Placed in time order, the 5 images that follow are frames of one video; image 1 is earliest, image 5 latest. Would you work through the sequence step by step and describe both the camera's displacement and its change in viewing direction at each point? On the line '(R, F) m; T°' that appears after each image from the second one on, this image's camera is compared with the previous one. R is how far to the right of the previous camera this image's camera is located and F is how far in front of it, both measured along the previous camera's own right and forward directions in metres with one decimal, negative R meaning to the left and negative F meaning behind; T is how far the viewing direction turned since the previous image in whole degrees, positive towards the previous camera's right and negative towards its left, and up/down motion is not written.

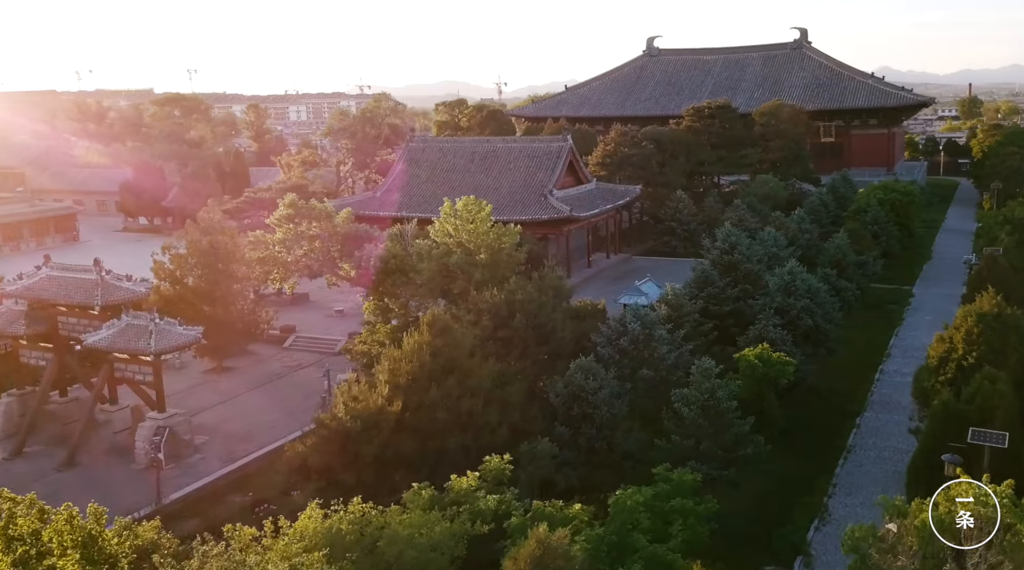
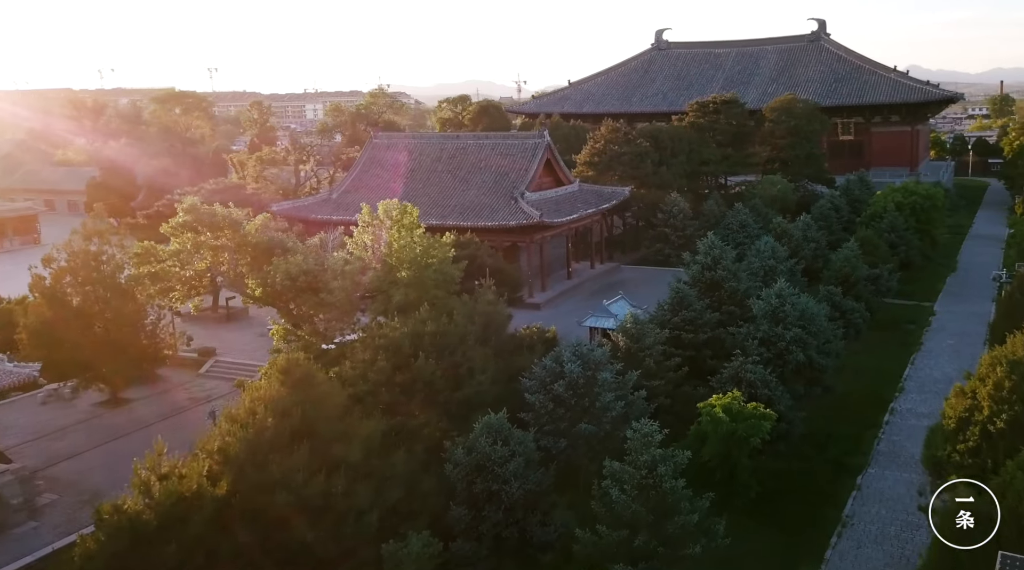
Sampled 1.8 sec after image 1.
(+1.3, +2.7) m; -1°
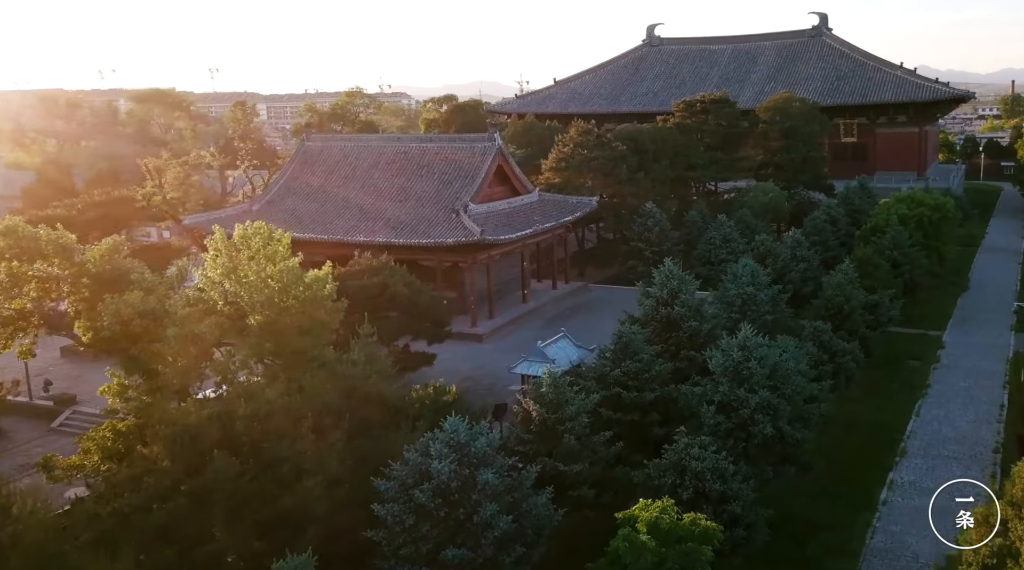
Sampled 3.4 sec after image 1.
(+1.3, +3.0) m; 0°
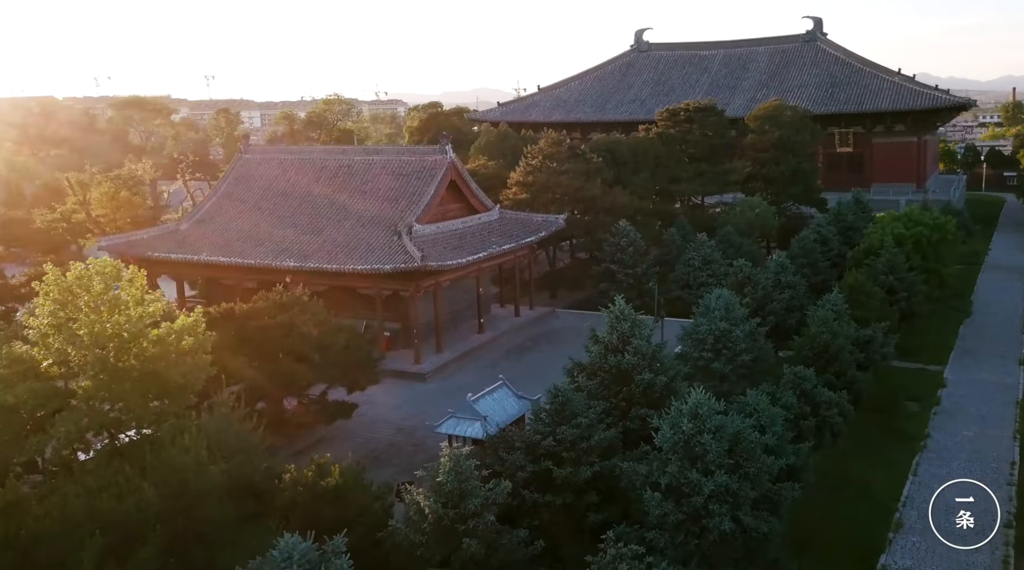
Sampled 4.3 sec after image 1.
(+0.9, +2.0) m; 0°
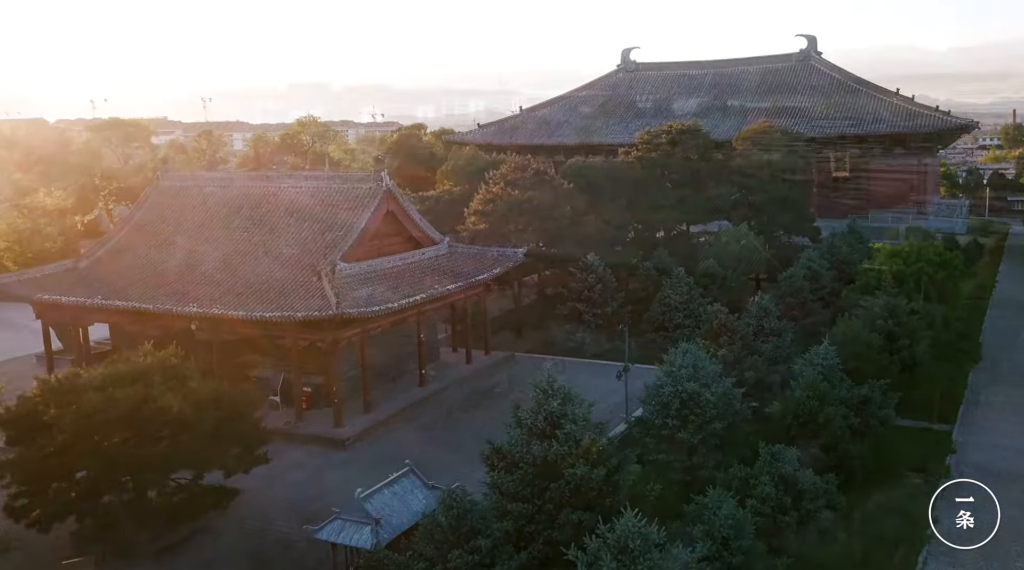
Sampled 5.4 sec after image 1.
(+1.0, +2.3) m; 0°
